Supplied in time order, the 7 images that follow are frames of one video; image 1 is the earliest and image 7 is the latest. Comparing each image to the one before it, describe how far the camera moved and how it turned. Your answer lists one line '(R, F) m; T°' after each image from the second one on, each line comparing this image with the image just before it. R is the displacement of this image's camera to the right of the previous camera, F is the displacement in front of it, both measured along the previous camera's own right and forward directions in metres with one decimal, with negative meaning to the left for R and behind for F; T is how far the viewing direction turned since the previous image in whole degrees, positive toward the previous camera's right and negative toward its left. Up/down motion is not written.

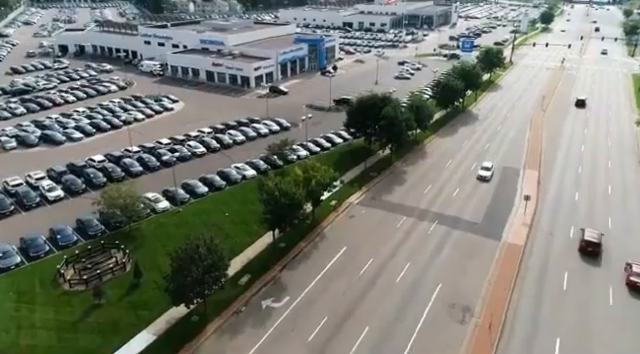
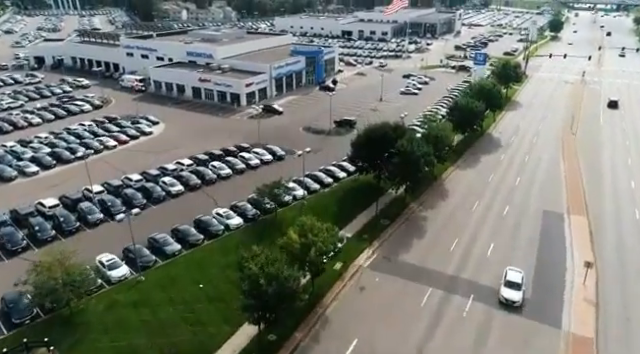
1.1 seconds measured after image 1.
(-0.2, +7.8) m; 0°
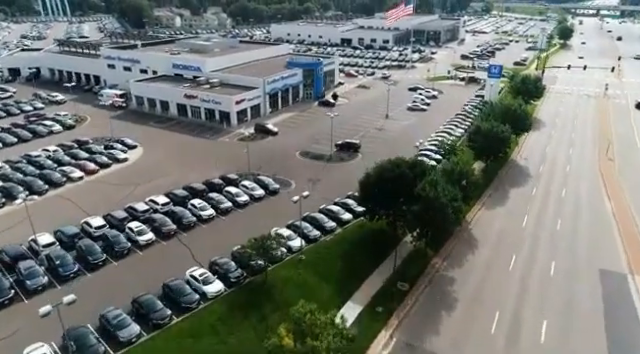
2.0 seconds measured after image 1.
(-0.2, +7.2) m; 0°
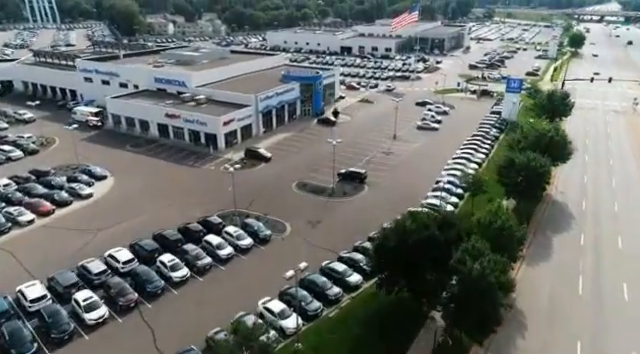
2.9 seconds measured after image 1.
(-0.2, +7.4) m; 0°
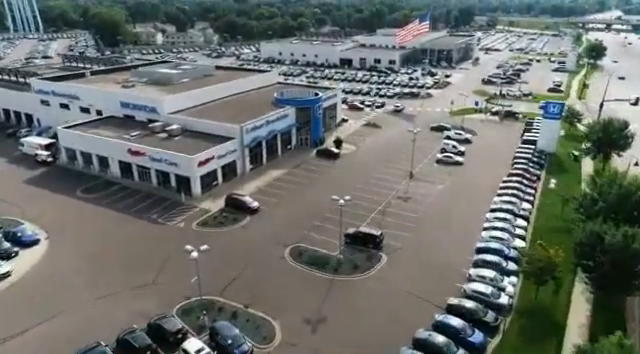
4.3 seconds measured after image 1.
(-0.3, +10.9) m; 0°
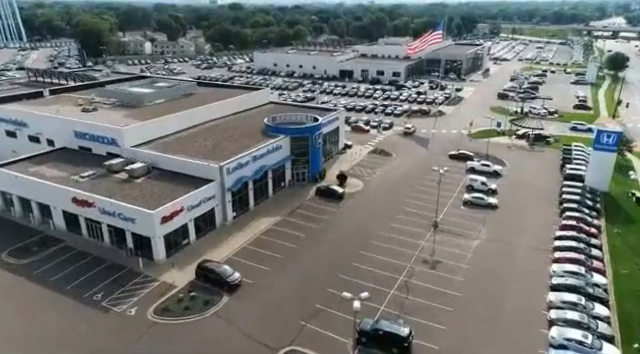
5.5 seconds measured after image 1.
(-0.3, +10.0) m; 0°
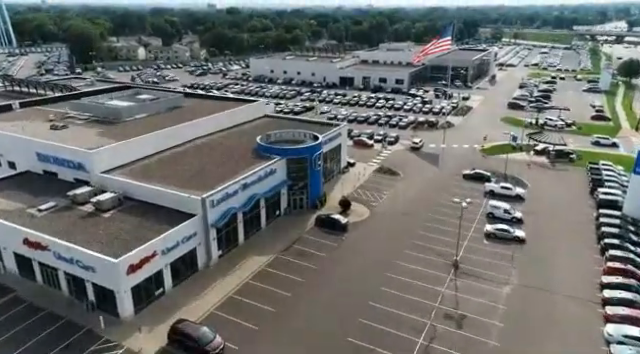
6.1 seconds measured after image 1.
(-0.1, +5.7) m; 0°
